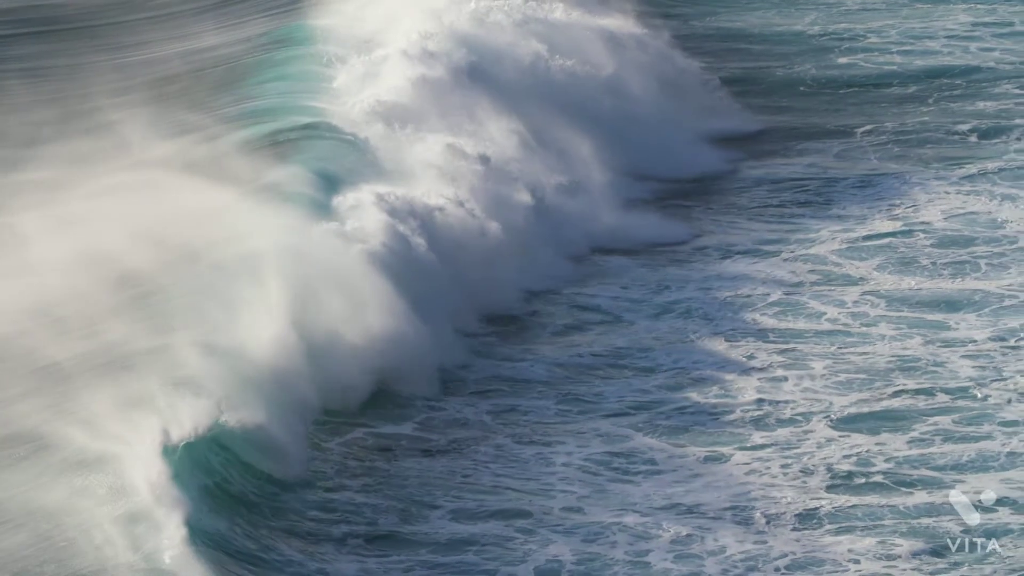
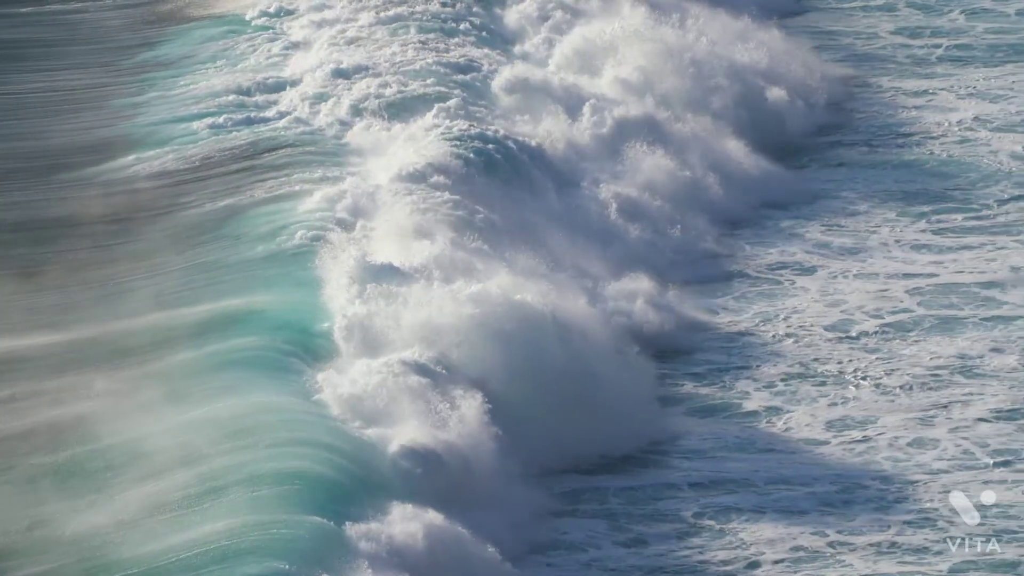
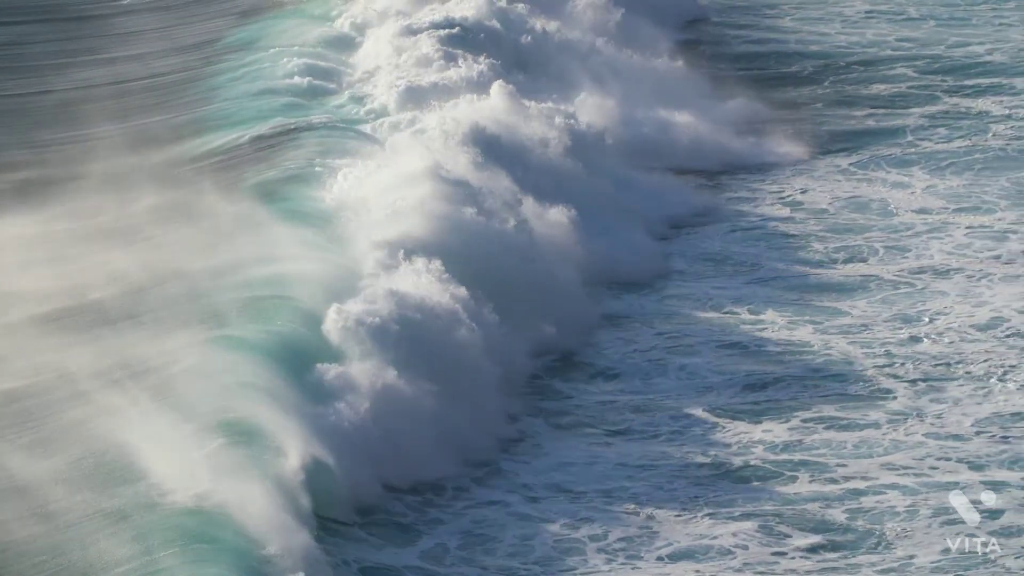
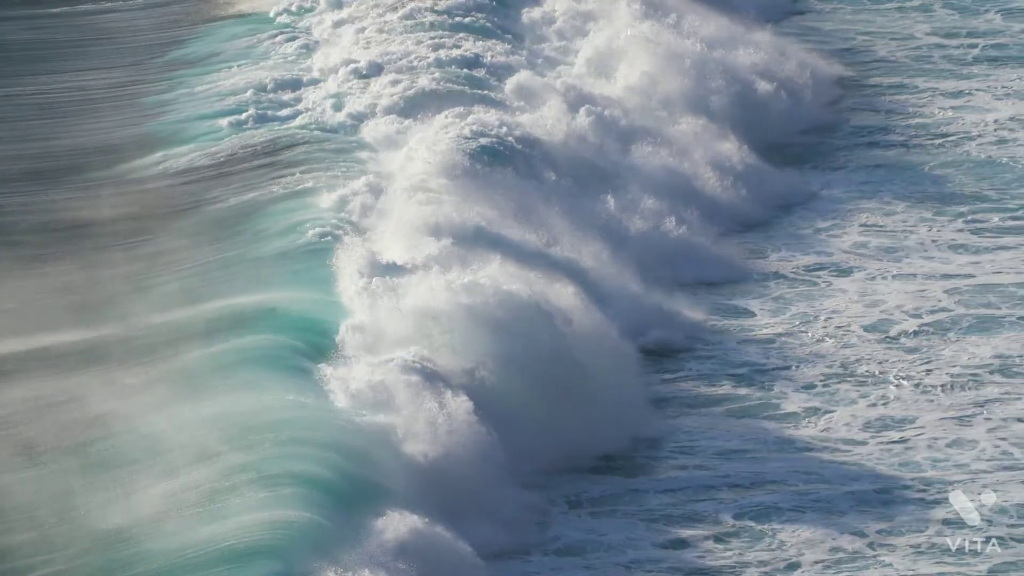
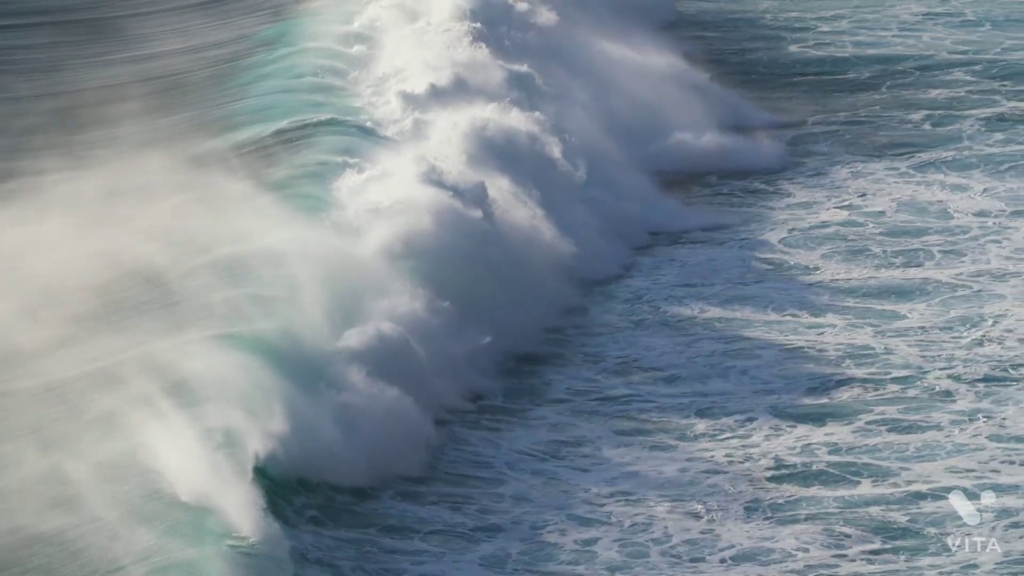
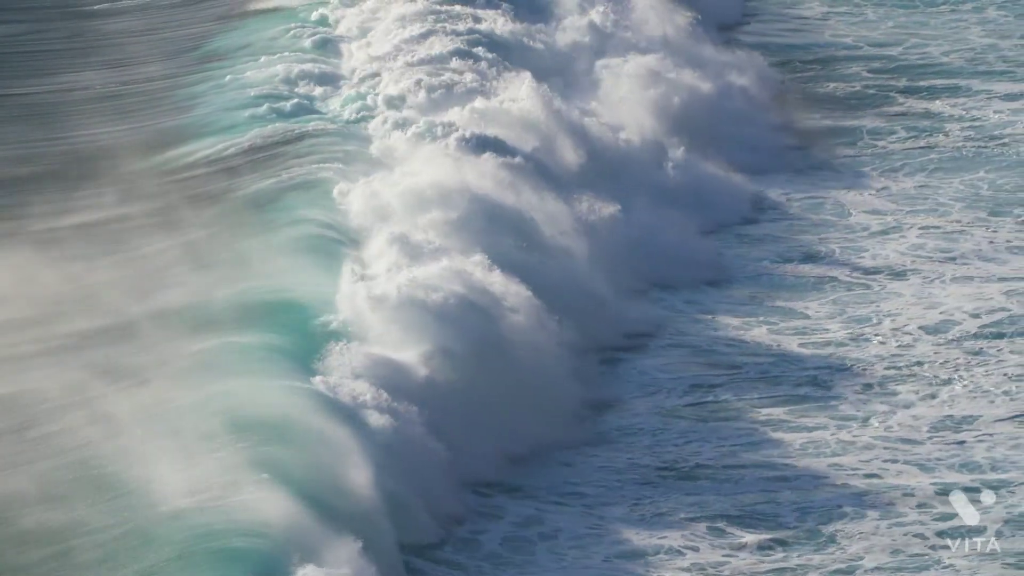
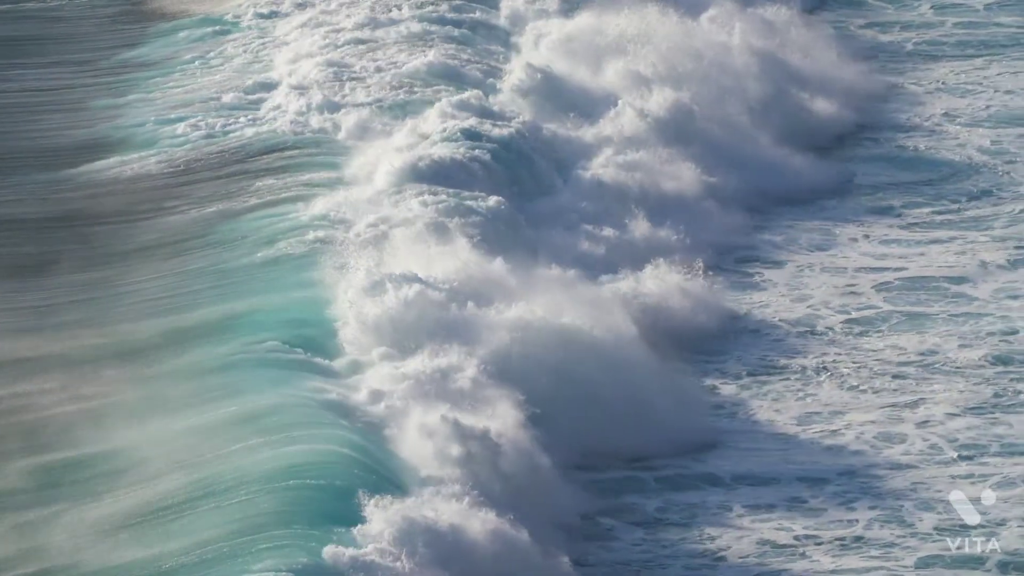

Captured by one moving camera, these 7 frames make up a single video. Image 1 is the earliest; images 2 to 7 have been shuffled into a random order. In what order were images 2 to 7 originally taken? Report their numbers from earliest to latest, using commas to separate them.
5, 3, 6, 4, 2, 7
